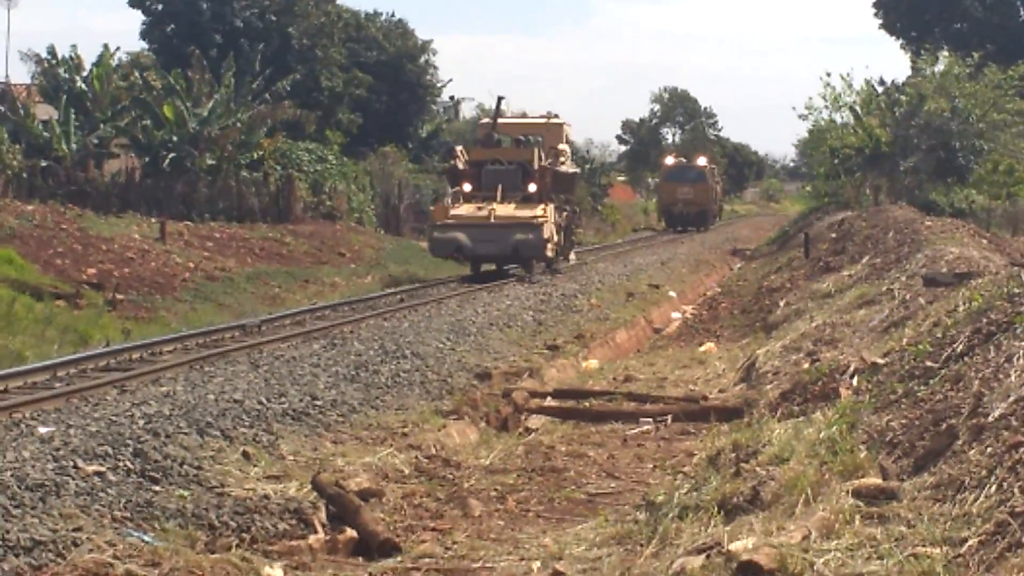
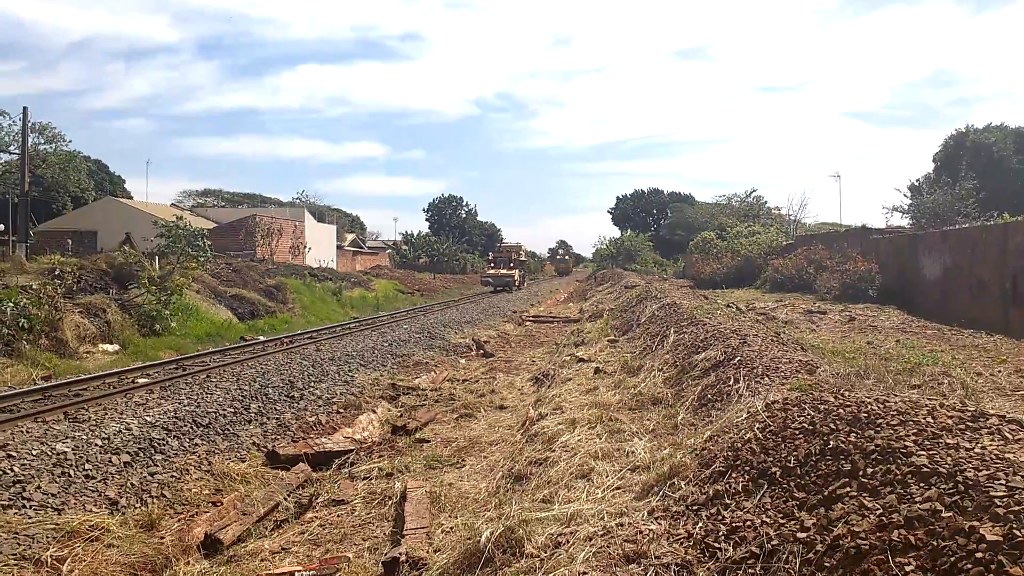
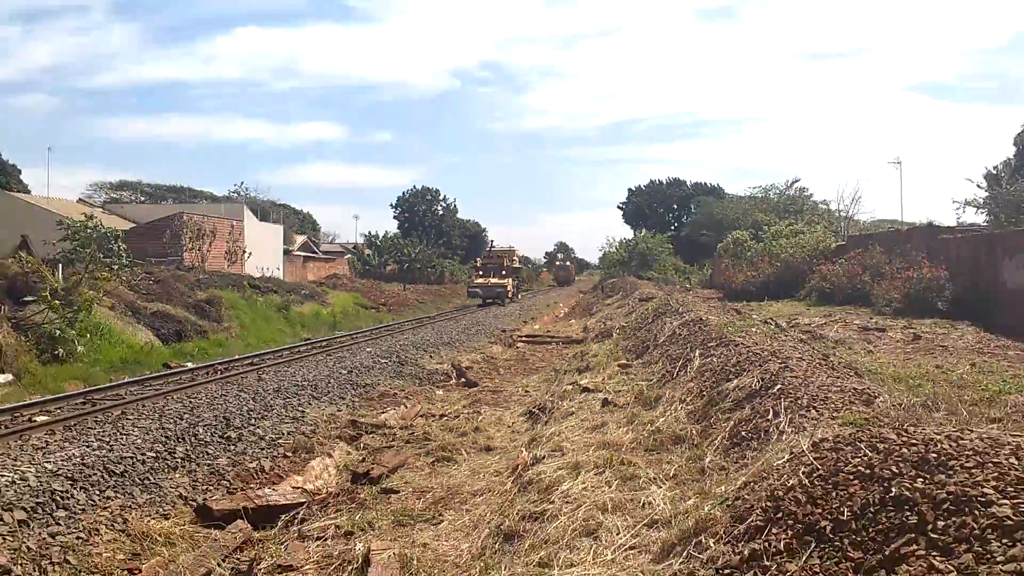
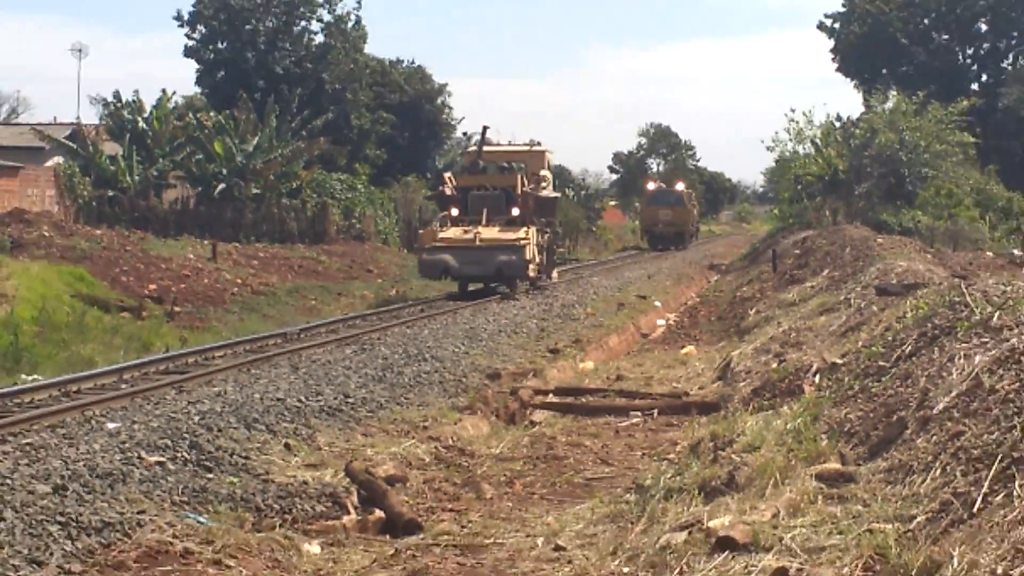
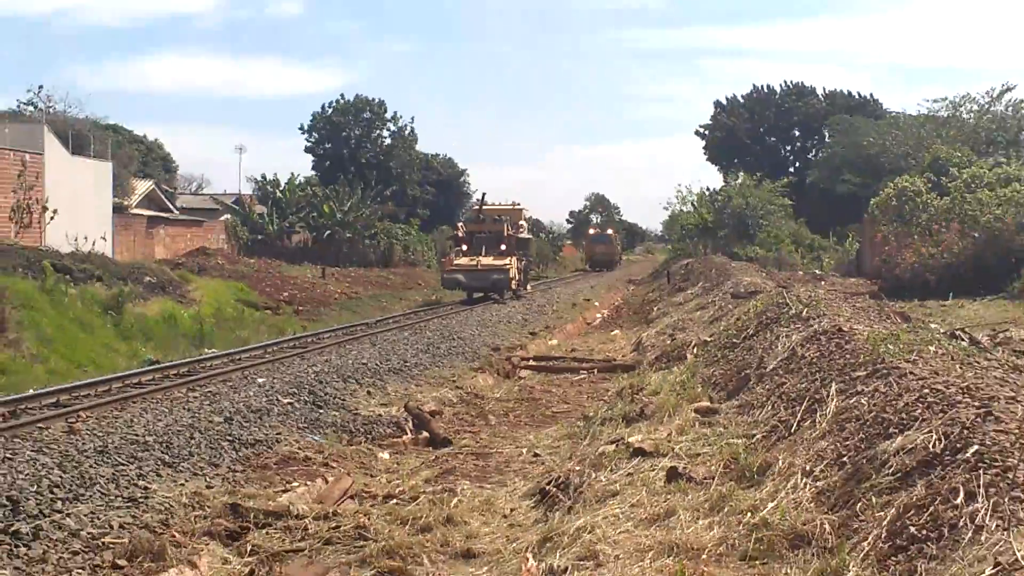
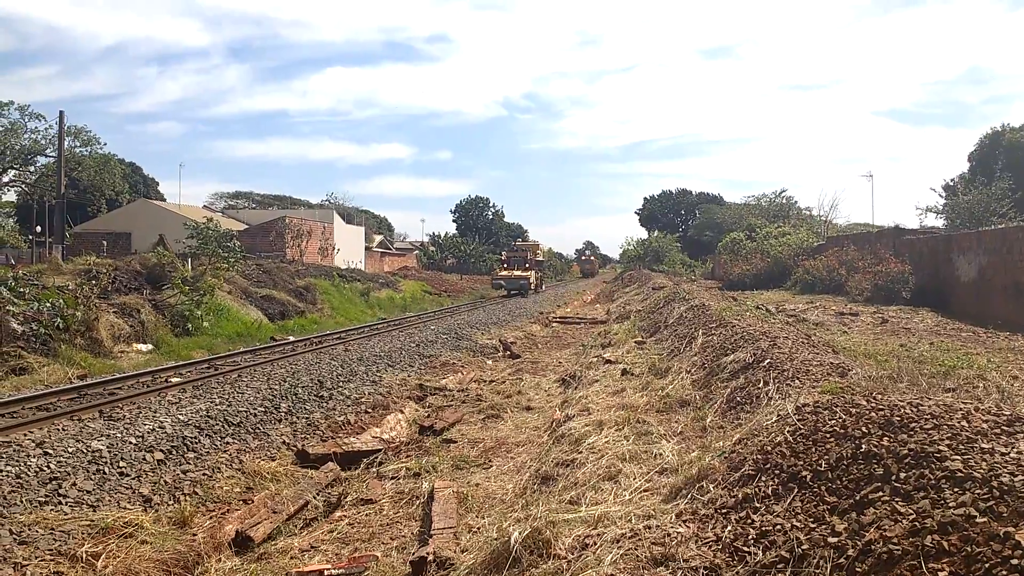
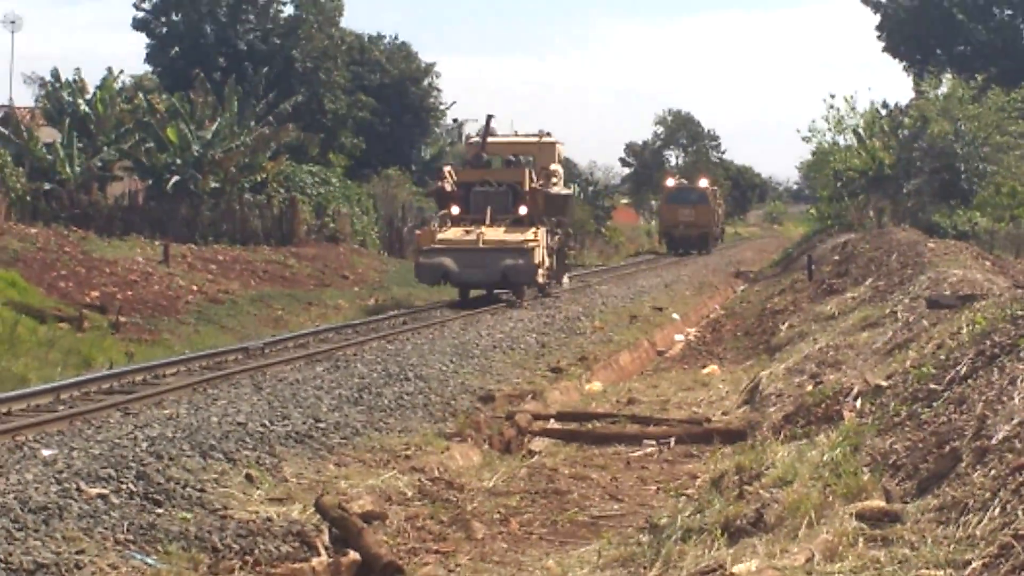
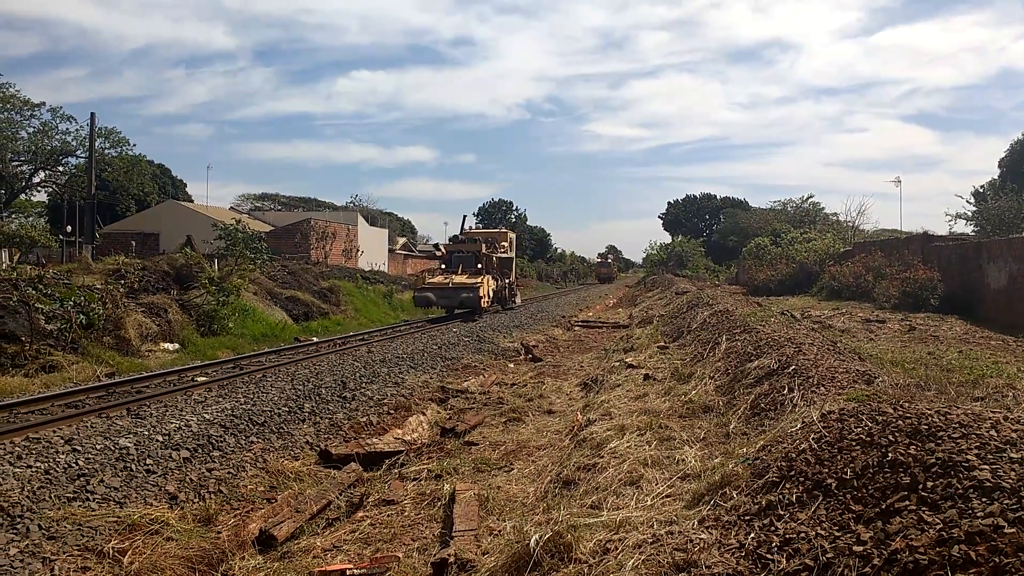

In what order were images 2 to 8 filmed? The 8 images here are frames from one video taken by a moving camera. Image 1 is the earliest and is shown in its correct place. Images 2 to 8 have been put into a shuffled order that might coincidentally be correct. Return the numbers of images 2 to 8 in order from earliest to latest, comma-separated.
7, 4, 5, 3, 2, 6, 8
